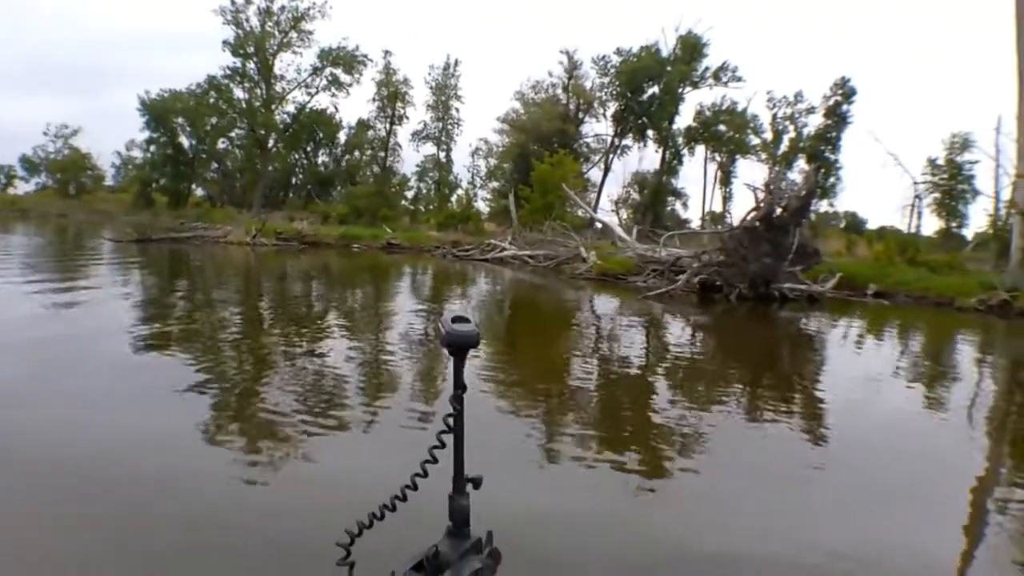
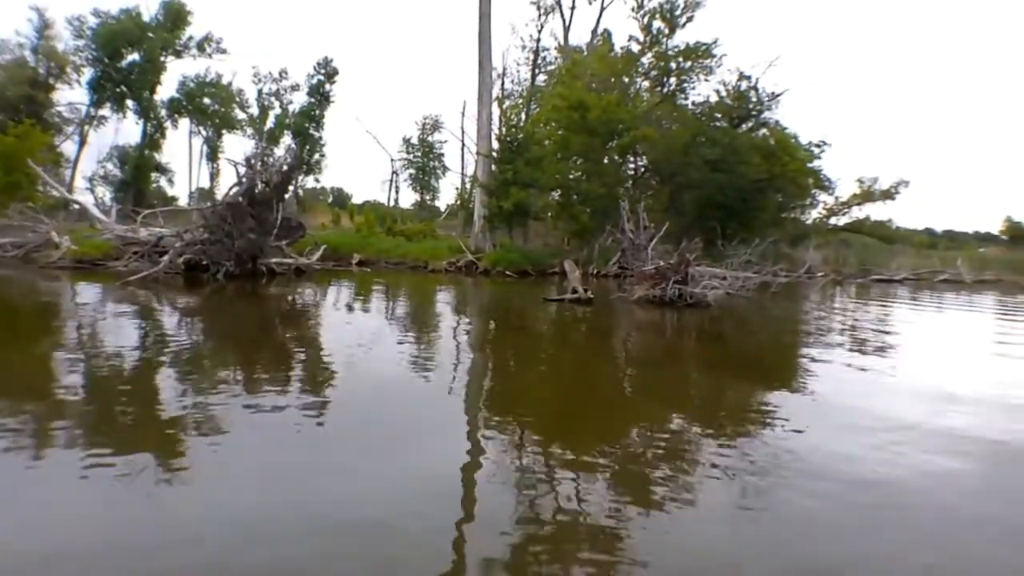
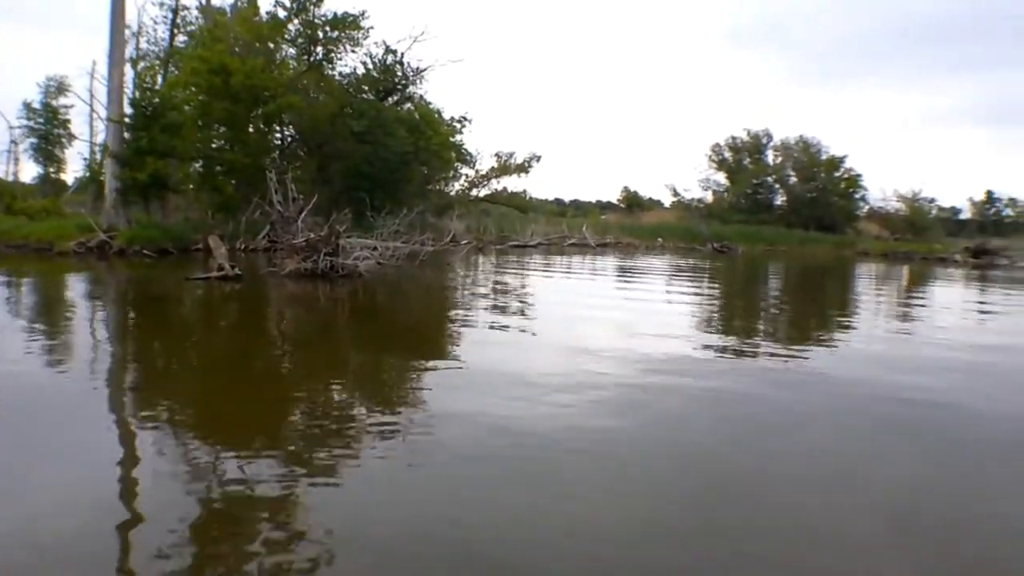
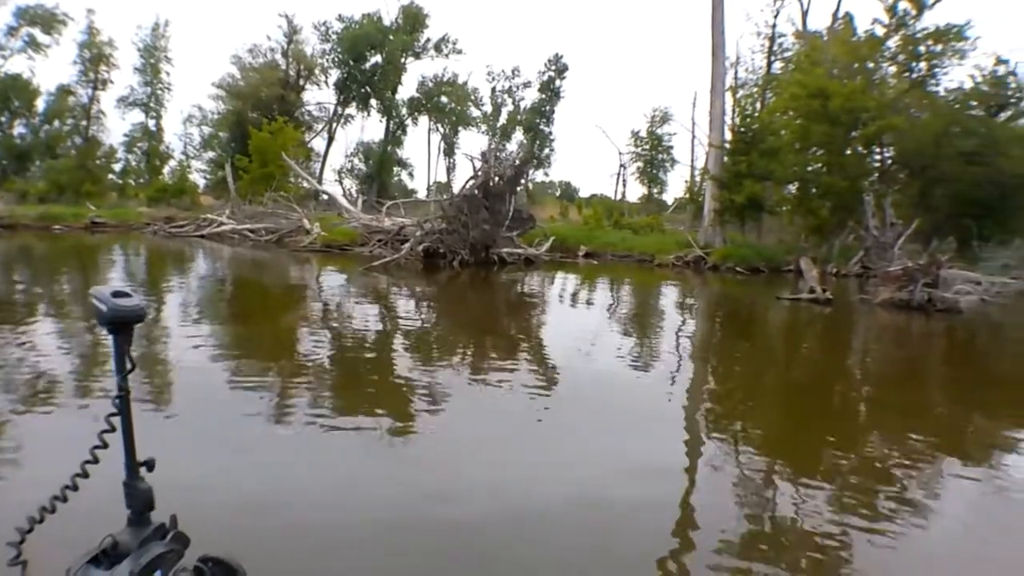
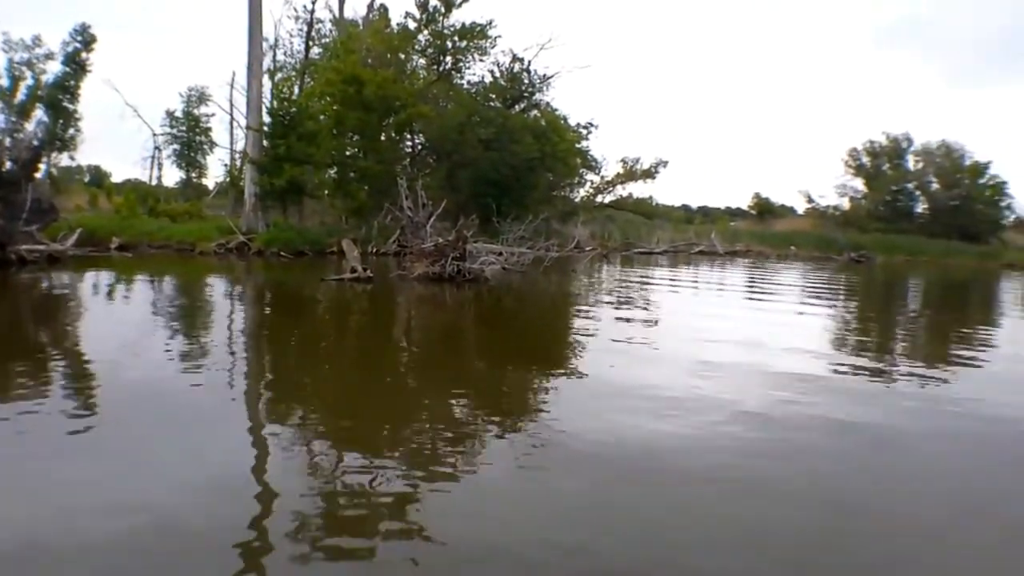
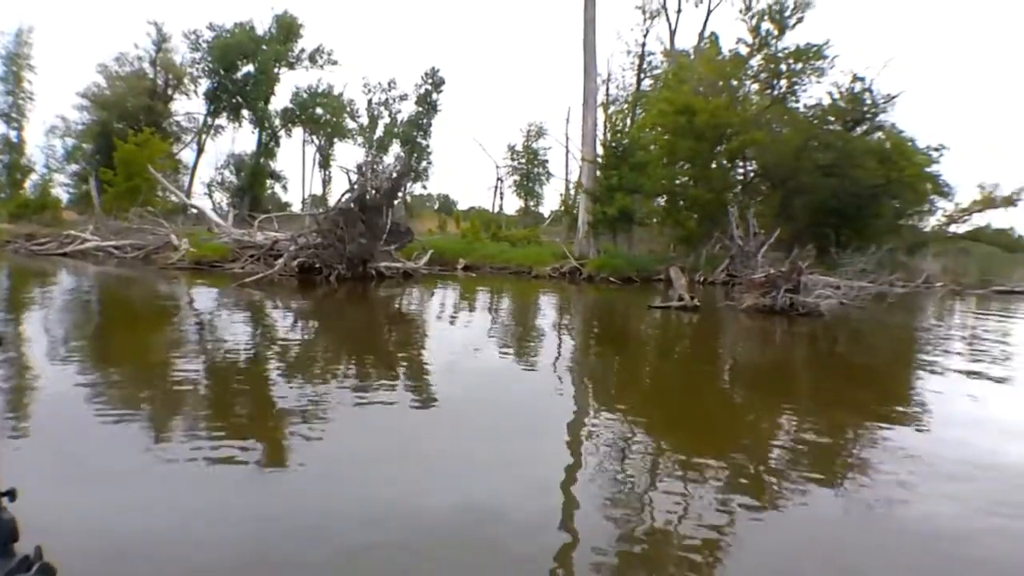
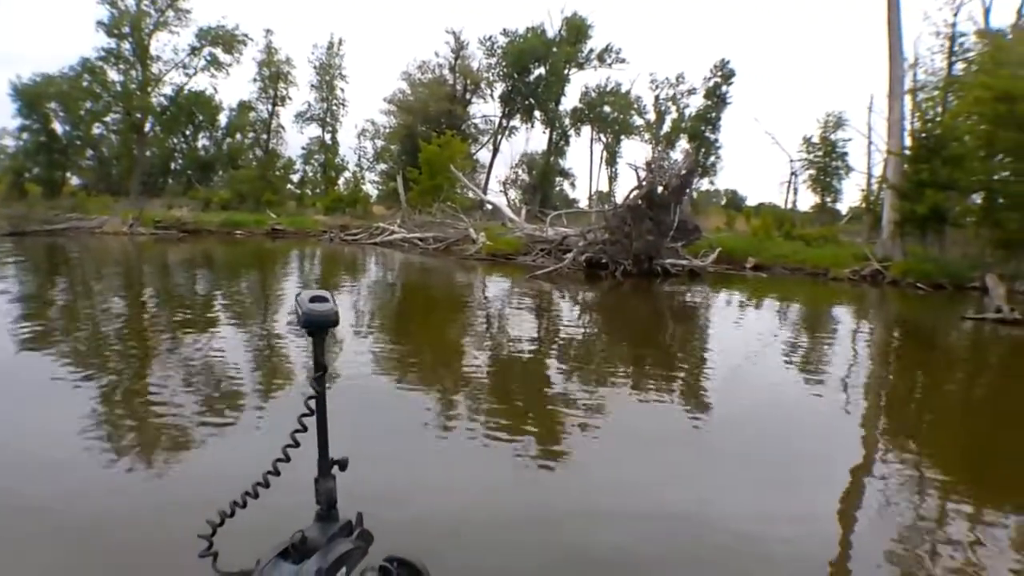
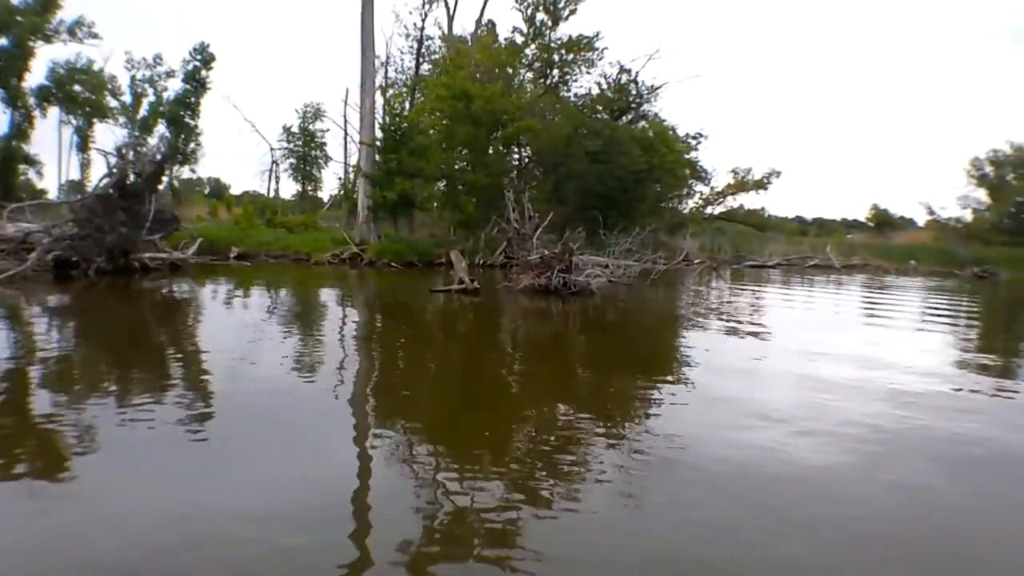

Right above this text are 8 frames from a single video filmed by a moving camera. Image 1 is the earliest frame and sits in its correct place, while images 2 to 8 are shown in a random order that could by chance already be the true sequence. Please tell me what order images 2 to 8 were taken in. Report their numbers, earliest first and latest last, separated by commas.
7, 4, 6, 2, 8, 5, 3
